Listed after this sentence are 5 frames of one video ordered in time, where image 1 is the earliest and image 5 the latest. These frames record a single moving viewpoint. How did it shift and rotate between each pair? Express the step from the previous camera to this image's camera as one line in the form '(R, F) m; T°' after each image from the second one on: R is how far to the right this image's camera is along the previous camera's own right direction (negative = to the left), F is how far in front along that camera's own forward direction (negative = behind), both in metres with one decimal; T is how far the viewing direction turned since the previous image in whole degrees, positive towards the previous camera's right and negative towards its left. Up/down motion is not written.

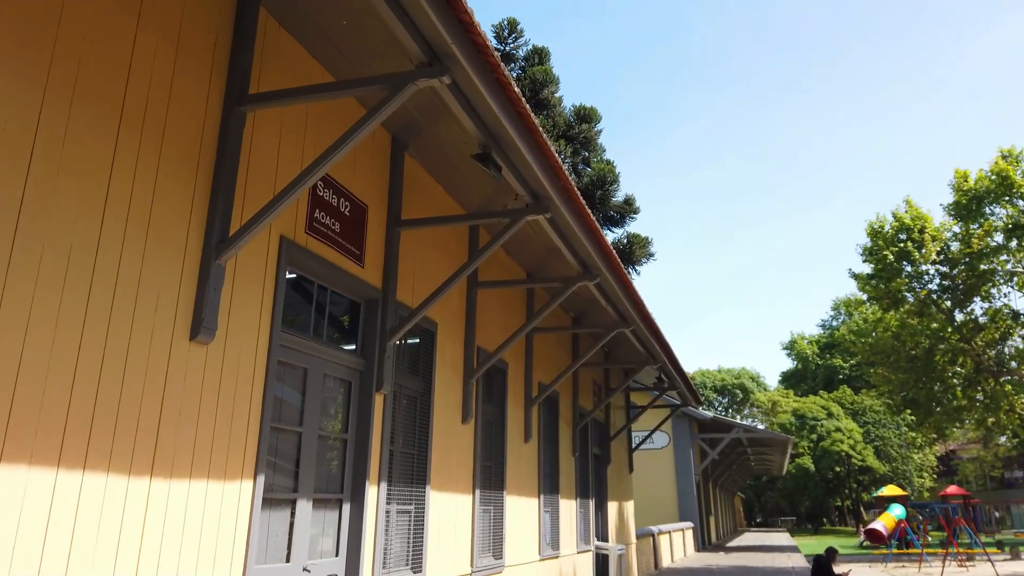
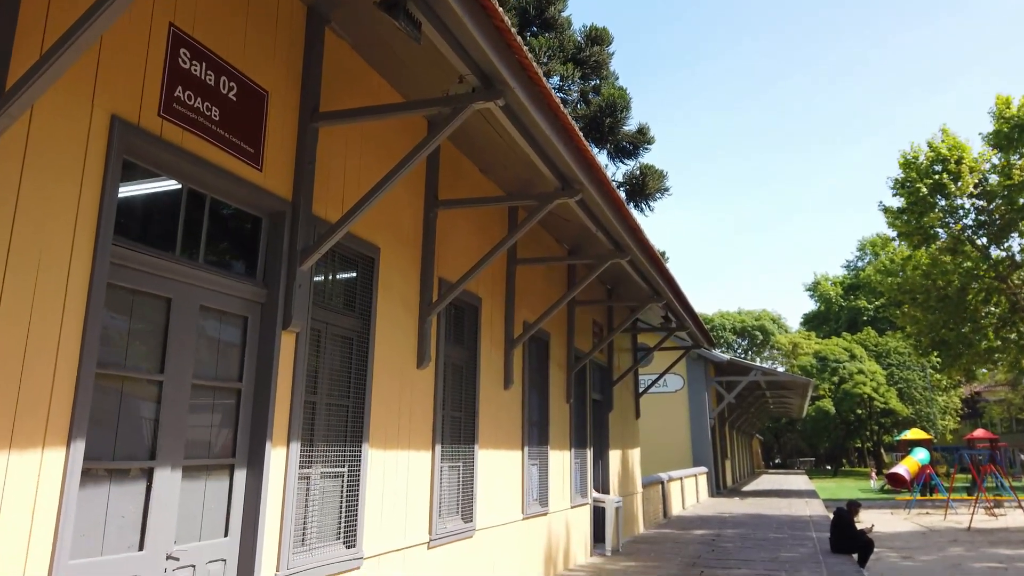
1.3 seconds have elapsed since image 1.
(+0.4, +1.2) m; -2°
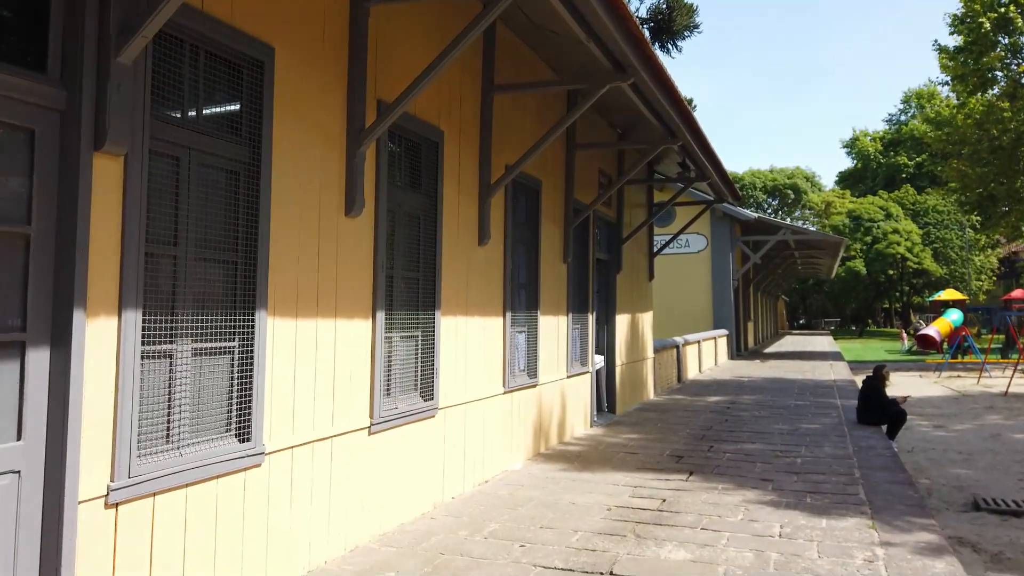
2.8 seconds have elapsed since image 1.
(+0.4, +1.3) m; -2°
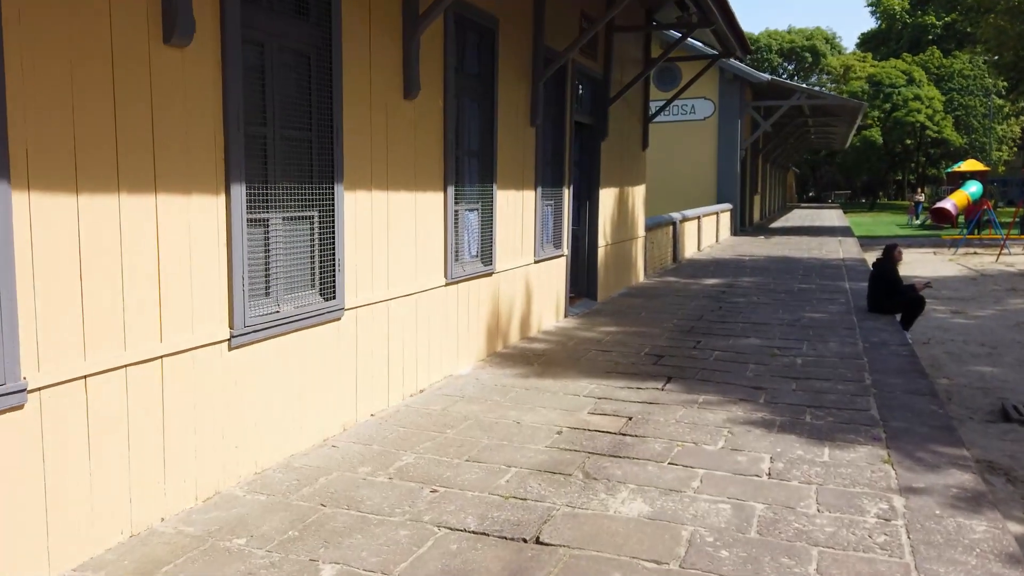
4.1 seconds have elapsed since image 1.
(+0.5, +1.3) m; 0°
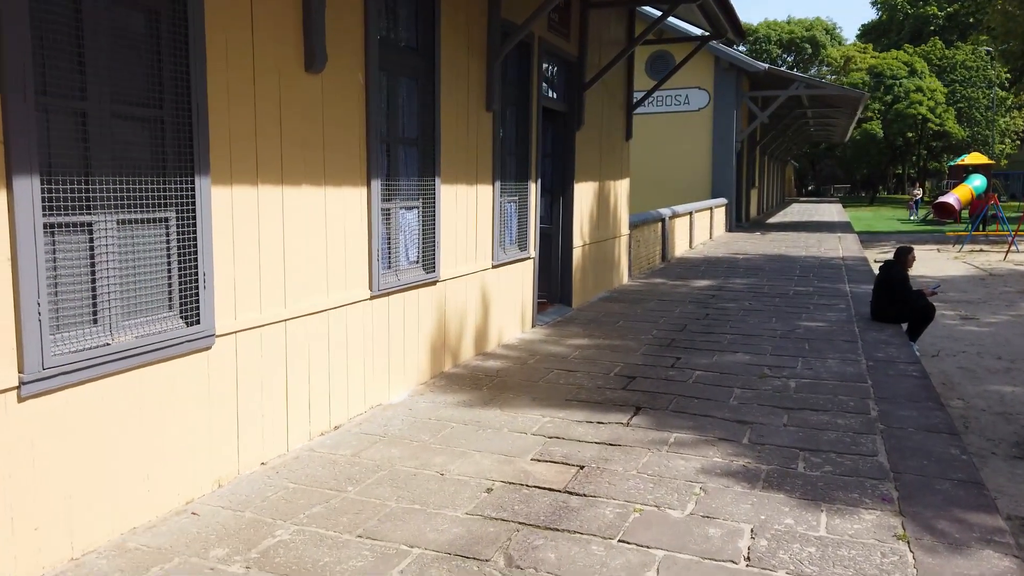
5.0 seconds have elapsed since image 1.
(+0.4, +0.9) m; 0°
